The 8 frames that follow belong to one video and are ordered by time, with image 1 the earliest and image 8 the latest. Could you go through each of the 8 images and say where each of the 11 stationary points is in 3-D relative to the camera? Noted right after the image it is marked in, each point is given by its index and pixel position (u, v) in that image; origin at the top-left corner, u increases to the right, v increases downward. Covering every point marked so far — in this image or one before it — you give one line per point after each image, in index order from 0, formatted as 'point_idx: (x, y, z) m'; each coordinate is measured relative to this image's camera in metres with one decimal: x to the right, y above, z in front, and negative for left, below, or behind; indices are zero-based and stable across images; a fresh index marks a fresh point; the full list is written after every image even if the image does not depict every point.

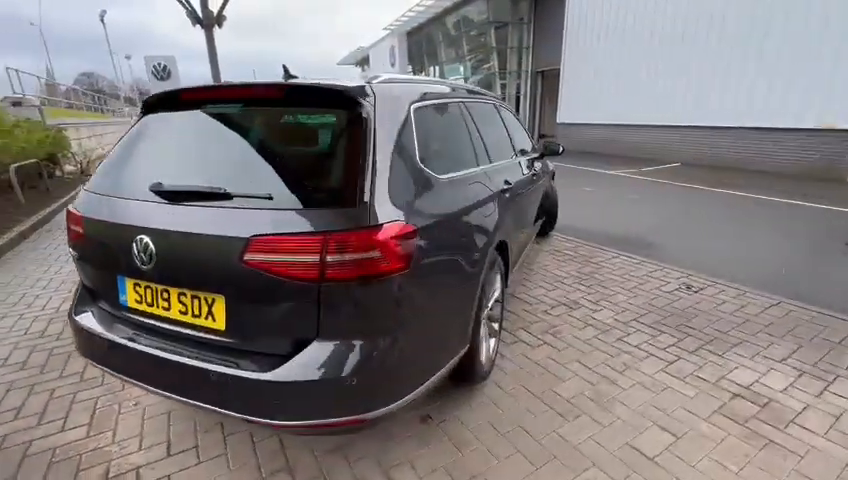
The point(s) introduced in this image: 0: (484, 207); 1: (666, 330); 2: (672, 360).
0: (+0.4, +0.2, +2.6) m
1: (+2.1, -0.8, +3.4) m
2: (+1.9, -0.9, +3.0) m
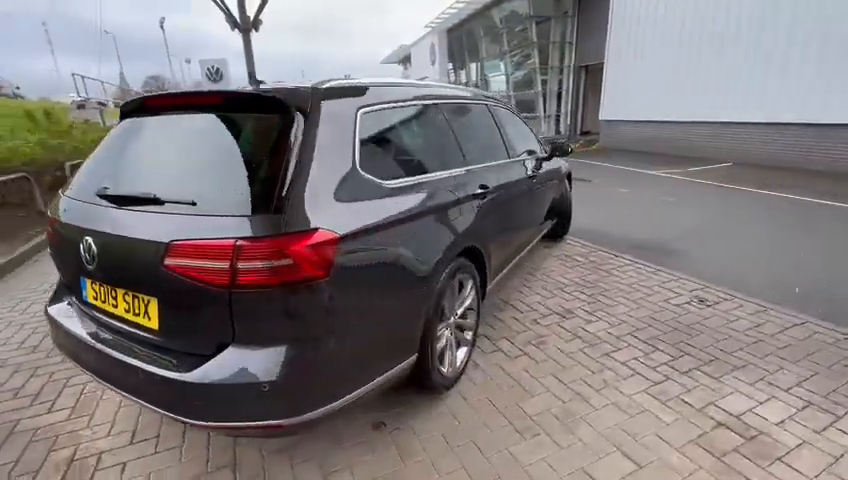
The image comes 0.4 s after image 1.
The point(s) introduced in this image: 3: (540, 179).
0: (+0.1, +0.2, +2.5) m
1: (+1.9, -0.9, +3.2) m
2: (+1.6, -1.0, +2.8) m
3: (+1.4, +0.7, +4.8) m
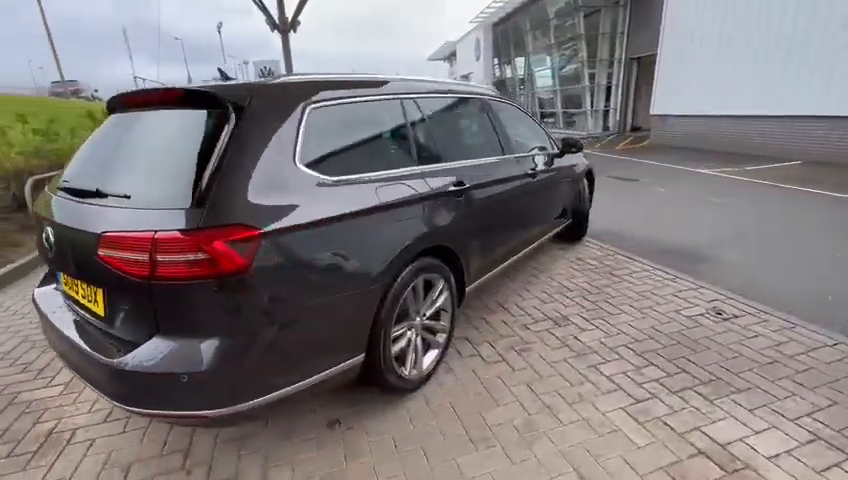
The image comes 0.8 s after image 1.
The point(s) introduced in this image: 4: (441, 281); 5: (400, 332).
0: (-0.1, +0.2, +2.4) m
1: (+1.7, -0.9, +2.9) m
2: (+1.4, -1.0, +2.5) m
3: (+1.4, +0.7, +4.5) m
4: (+0.1, -0.3, +2.7) m
5: (-0.2, -0.6, +2.5) m
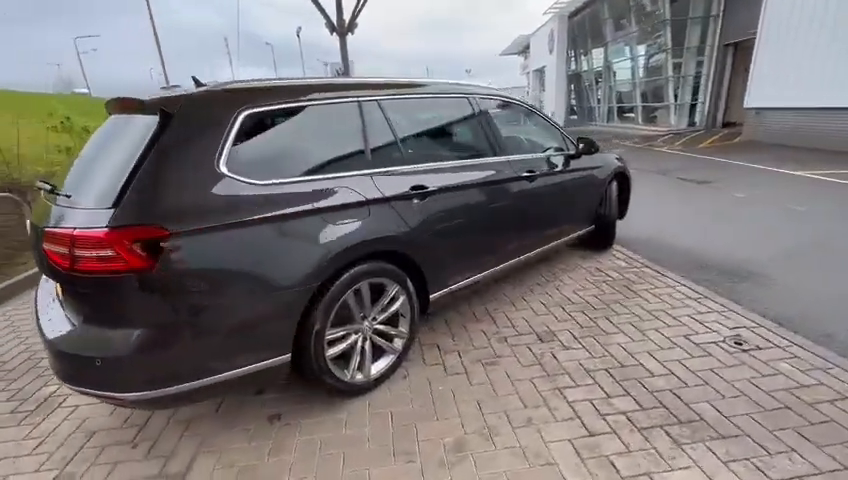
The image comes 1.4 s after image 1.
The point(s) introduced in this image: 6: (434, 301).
0: (-0.5, +0.2, +2.4) m
1: (+1.4, -1.0, +2.6) m
2: (+1.0, -1.1, +2.3) m
3: (+1.5, +0.6, +4.2) m
4: (-0.2, -0.3, +2.7) m
5: (-0.5, -0.6, +2.5) m
6: (0.0, -0.5, +3.0) m
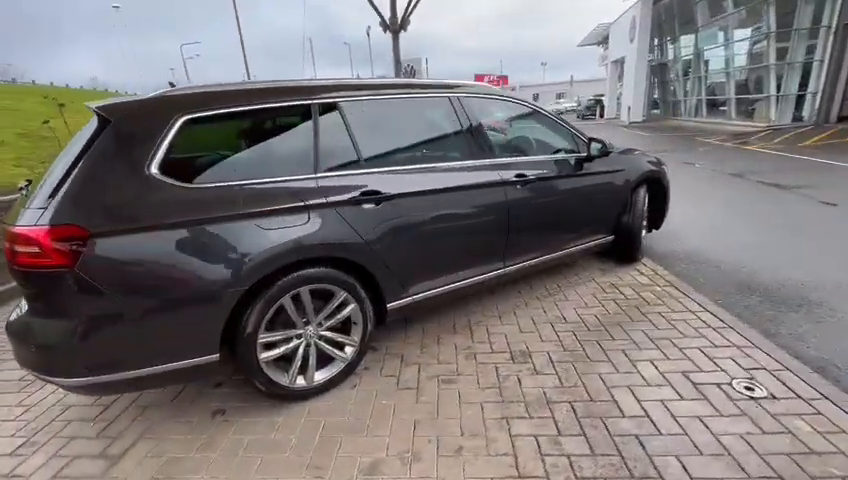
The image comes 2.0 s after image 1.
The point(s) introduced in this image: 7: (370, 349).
0: (-0.8, +0.1, +2.4) m
1: (+1.0, -1.1, +2.3) m
2: (+0.5, -1.2, +2.0) m
3: (+1.4, +0.5, +3.8) m
4: (-0.5, -0.4, +2.6) m
5: (-0.9, -0.6, +2.5) m
6: (-0.3, -0.5, +2.9) m
7: (-0.4, -0.9, +3.1) m
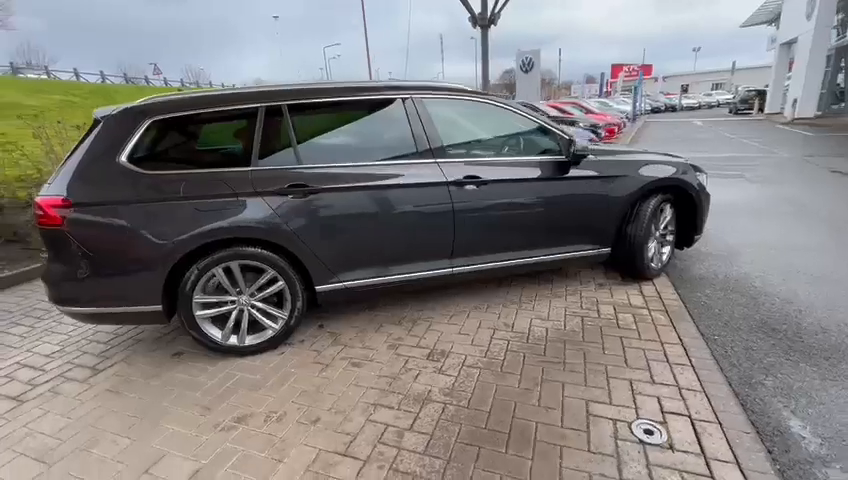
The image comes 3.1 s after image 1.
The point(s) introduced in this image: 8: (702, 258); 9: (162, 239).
0: (-1.4, +0.3, +2.9) m
1: (+0.1, -1.1, +2.3) m
2: (-0.4, -1.2, +2.2) m
3: (+1.1, +0.5, +3.6) m
4: (-1.2, -0.2, +3.0) m
5: (-1.6, -0.5, +3.0) m
6: (-0.8, -0.4, +3.2) m
7: (-1.0, -0.8, +3.5) m
8: (+3.4, -0.2, +4.8) m
9: (-1.9, 0.0, +2.8) m
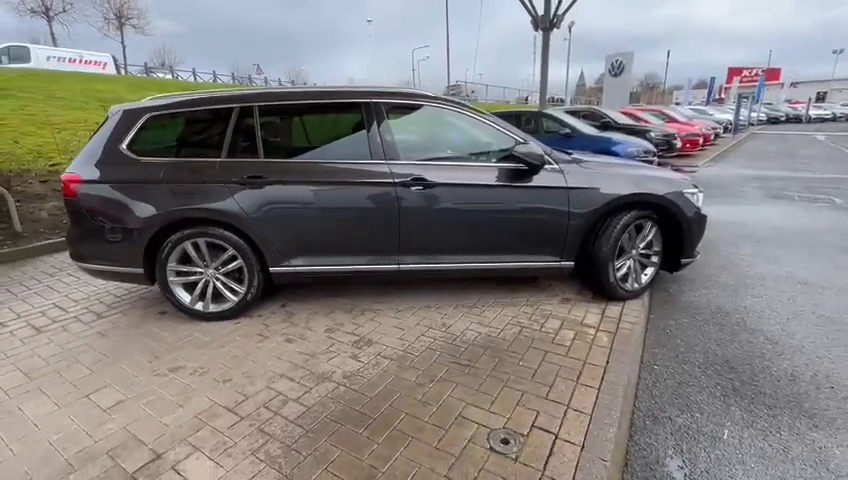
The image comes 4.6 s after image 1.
0: (-1.9, +0.4, +3.4) m
1: (-0.7, -1.1, +2.5) m
2: (-1.2, -1.1, +2.5) m
3: (+0.7, +0.4, +3.6) m
4: (-1.7, -0.1, +3.5) m
5: (-2.1, -0.3, +3.5) m
6: (-1.4, -0.3, +3.6) m
7: (-1.4, -0.6, +3.9) m
8: (+3.1, -0.5, +4.4) m
9: (-2.4, +0.2, +3.4) m
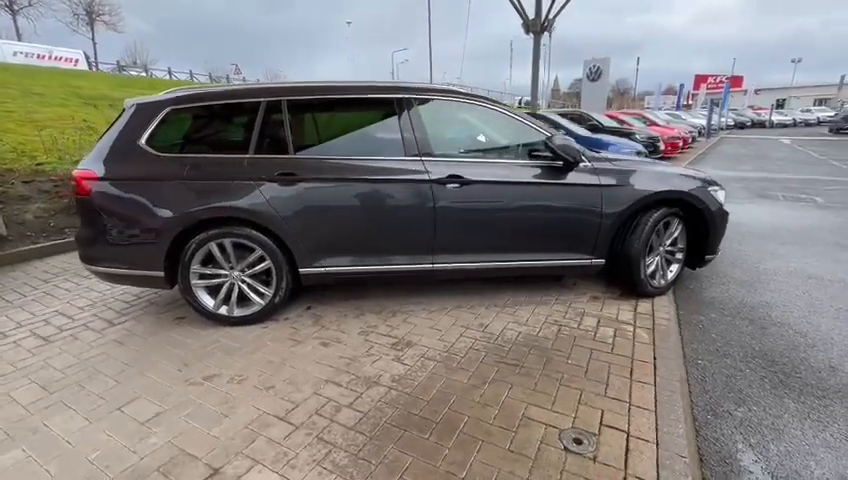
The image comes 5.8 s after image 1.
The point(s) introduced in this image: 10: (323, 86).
0: (-1.6, +0.4, +3.2) m
1: (-0.3, -1.1, +2.4) m
2: (-0.8, -1.1, +2.4) m
3: (+1.0, +0.4, +3.6) m
4: (-1.4, -0.1, +3.3) m
5: (-1.8, -0.3, +3.3) m
6: (-1.0, -0.3, +3.5) m
7: (-1.1, -0.6, +3.7) m
8: (+3.4, -0.5, +4.5) m
9: (-2.1, +0.2, +3.2) m
10: (-0.8, +1.4, +3.5) m
